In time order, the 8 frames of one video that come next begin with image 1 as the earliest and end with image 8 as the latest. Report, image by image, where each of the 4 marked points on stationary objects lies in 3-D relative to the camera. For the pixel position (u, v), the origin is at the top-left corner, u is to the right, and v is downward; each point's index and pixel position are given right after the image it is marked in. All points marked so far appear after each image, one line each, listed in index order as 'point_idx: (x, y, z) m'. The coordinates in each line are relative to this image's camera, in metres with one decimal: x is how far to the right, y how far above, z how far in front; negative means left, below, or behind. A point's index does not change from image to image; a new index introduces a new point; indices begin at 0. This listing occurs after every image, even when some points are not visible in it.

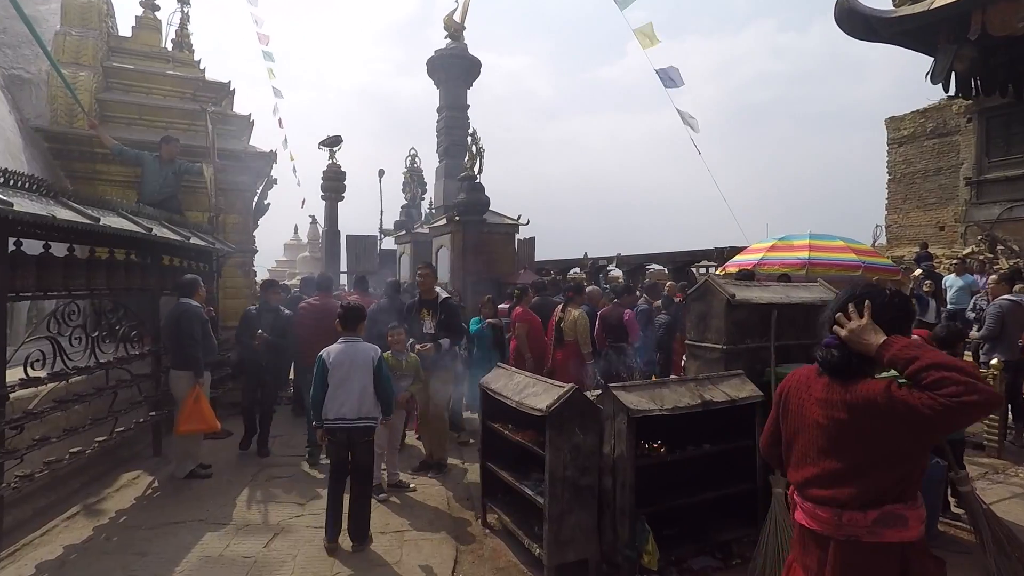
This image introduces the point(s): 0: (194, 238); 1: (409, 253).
0: (-3.8, +0.6, +6.7) m
1: (-2.2, +0.8, +12.1) m
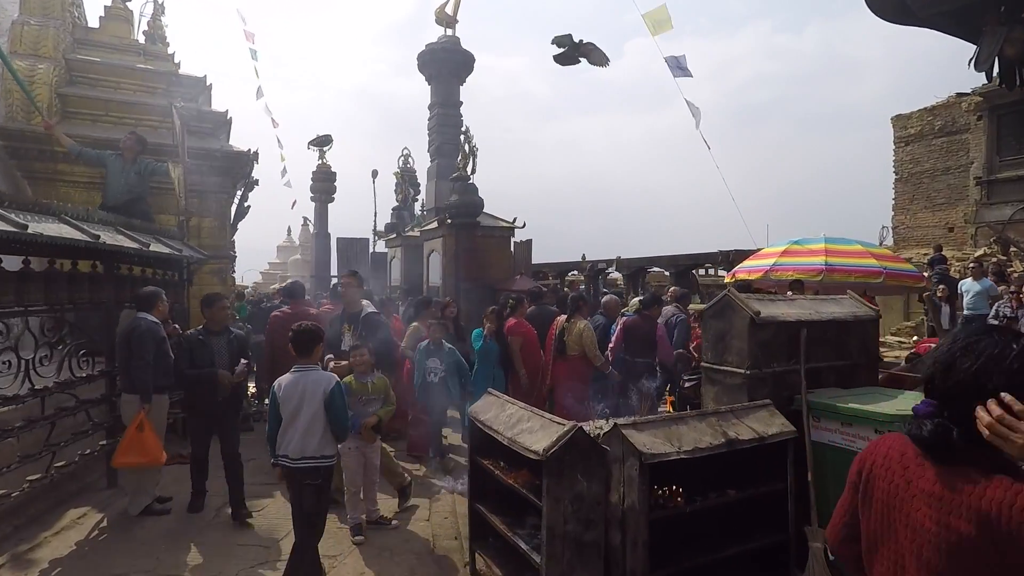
0: (-3.9, +0.5, +6.1) m
1: (-2.3, +0.7, +11.6) m
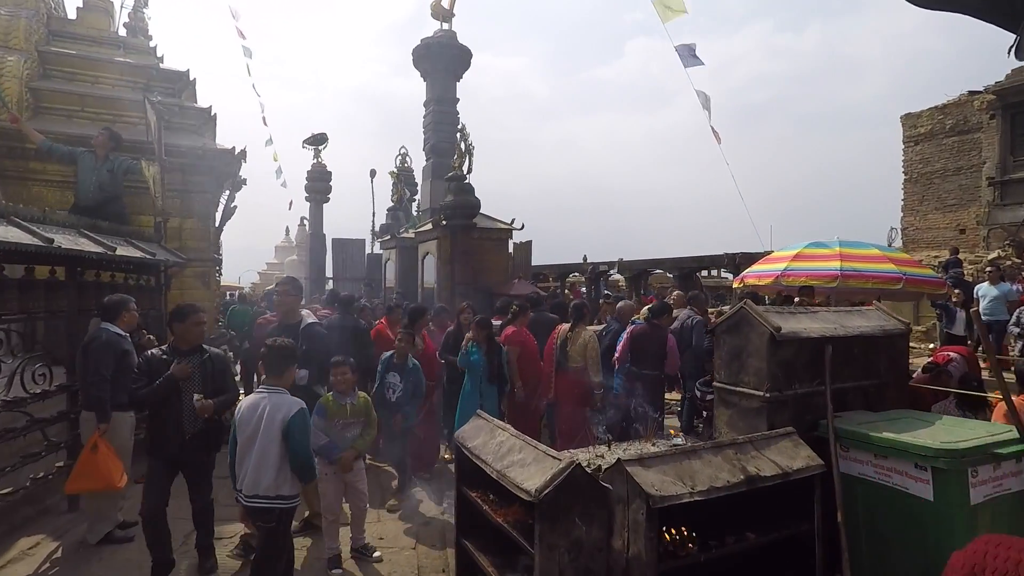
0: (-3.9, +0.4, +5.7) m
1: (-2.4, +0.6, +11.2) m
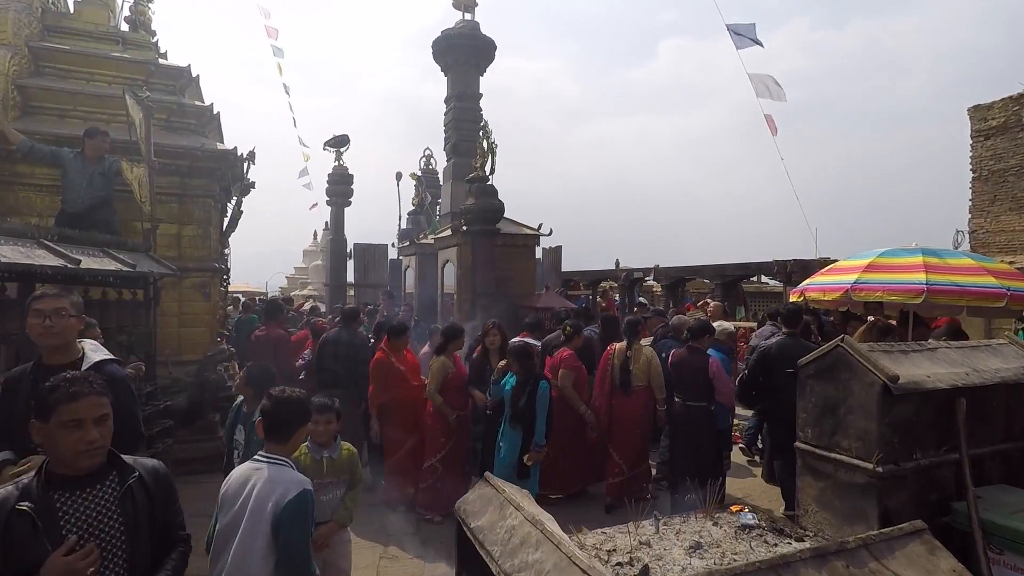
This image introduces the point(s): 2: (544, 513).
0: (-3.7, +0.3, +5.1) m
1: (-1.9, +0.4, +10.4) m
2: (+0.1, -1.1, +2.6) m
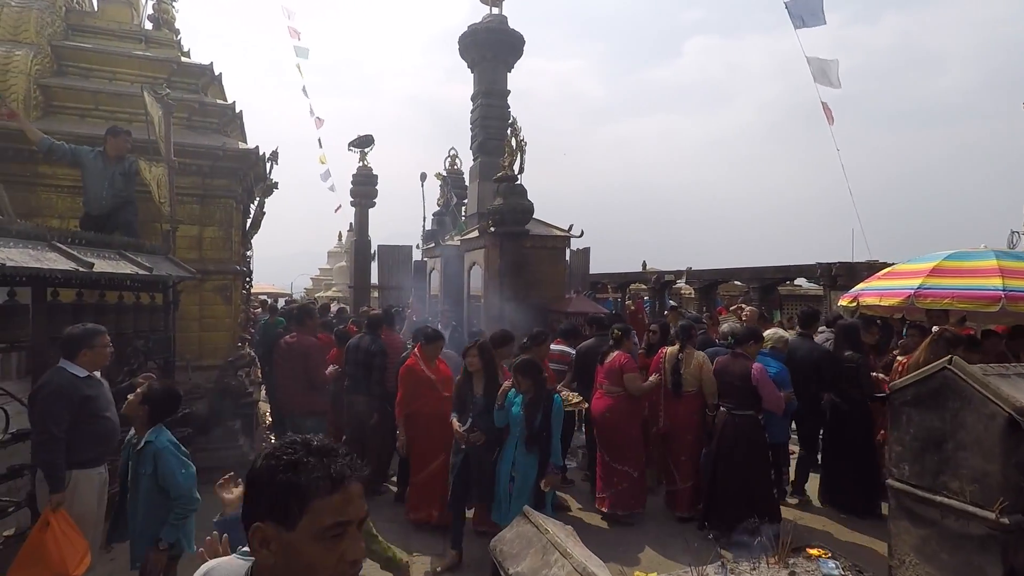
0: (-3.4, +0.2, +4.9) m
1: (-1.3, +0.4, +10.2) m
2: (+0.3, -1.1, +2.2) m
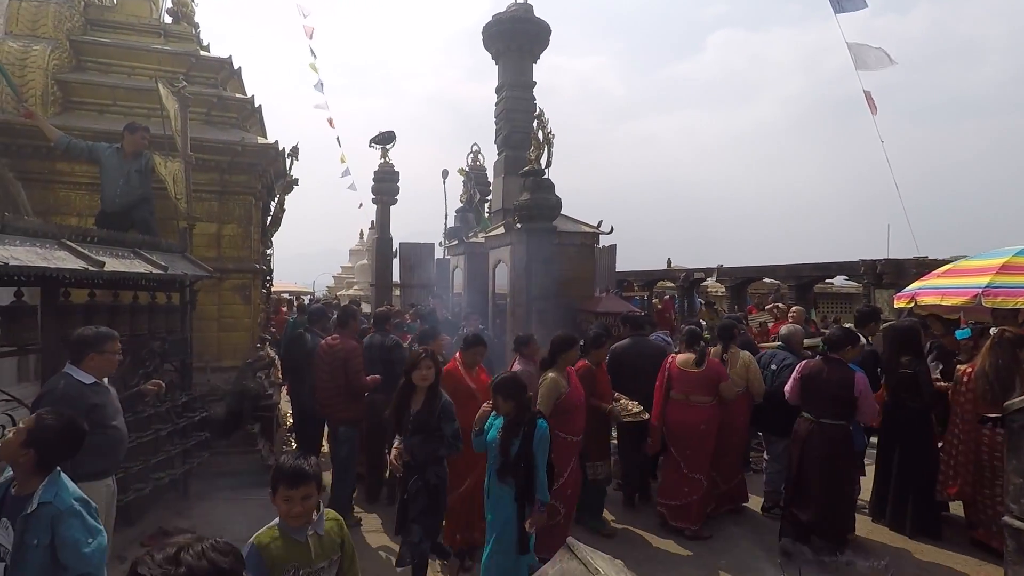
0: (-3.1, +0.2, +4.7) m
1: (-0.9, +0.4, +9.9) m
2: (+0.5, -1.1, +1.9) m
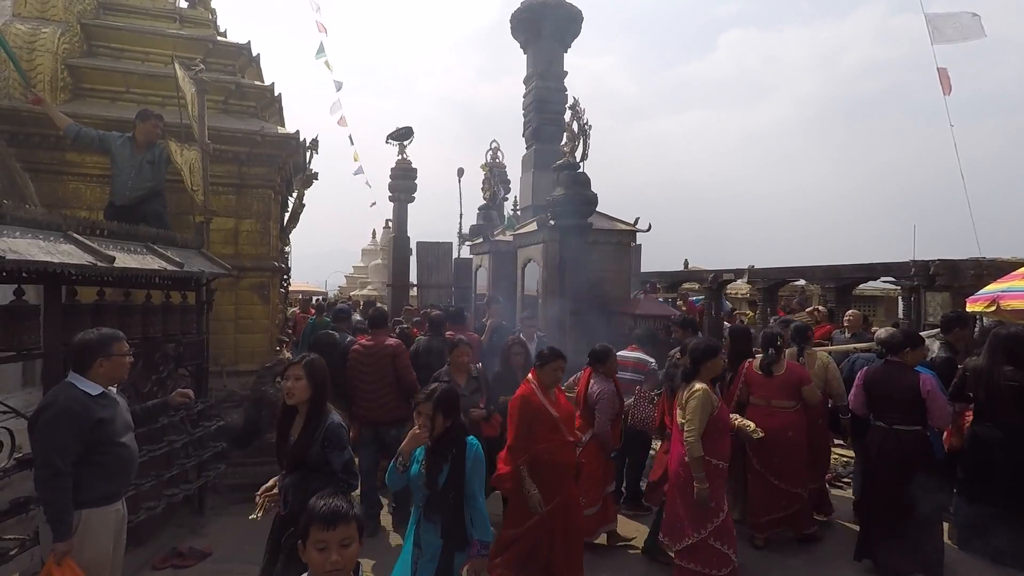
0: (-2.8, +0.2, +4.3) m
1: (-0.4, +0.4, +9.4) m
2: (+0.8, -1.1, +1.4) m
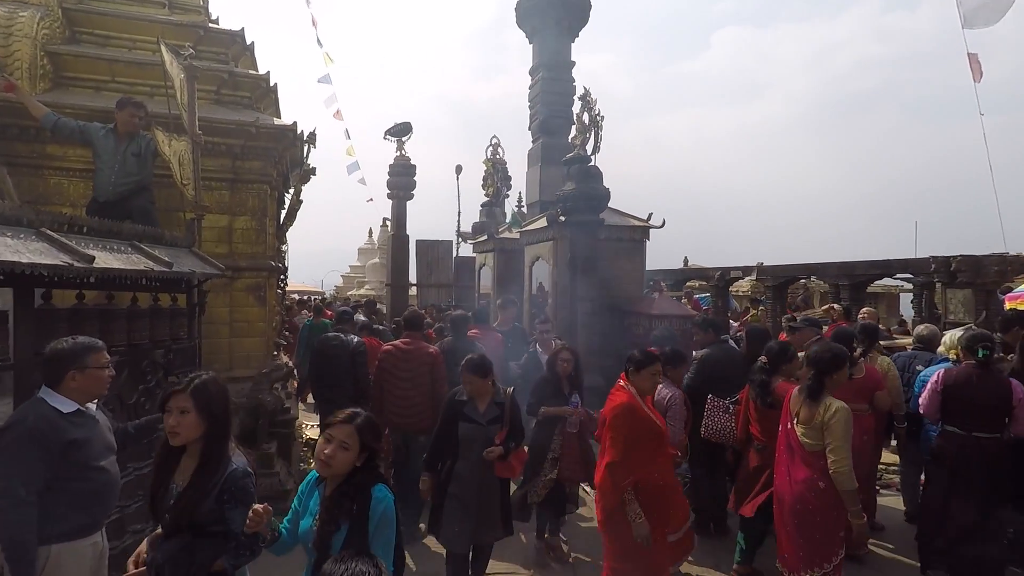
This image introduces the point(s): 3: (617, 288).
0: (-2.6, +0.2, +3.9) m
1: (-0.3, +0.4, +9.1) m
2: (+1.0, -1.1, +1.1) m
3: (+1.3, 0.0, +7.1) m
